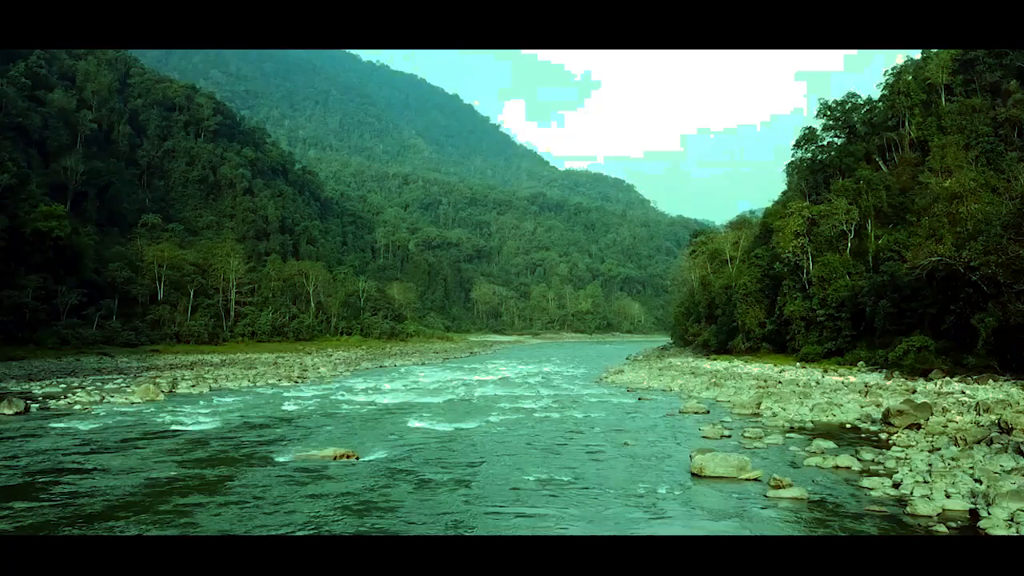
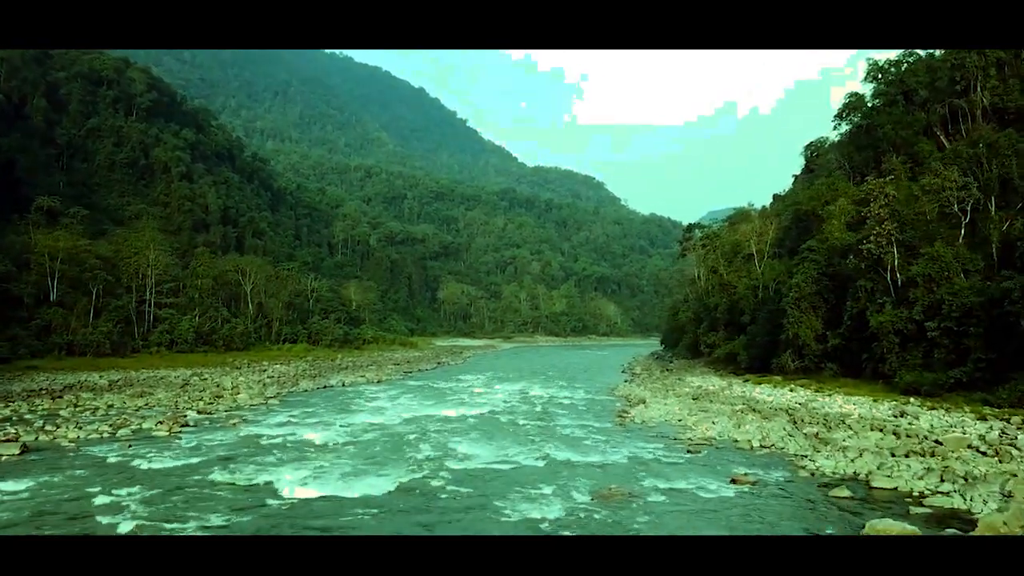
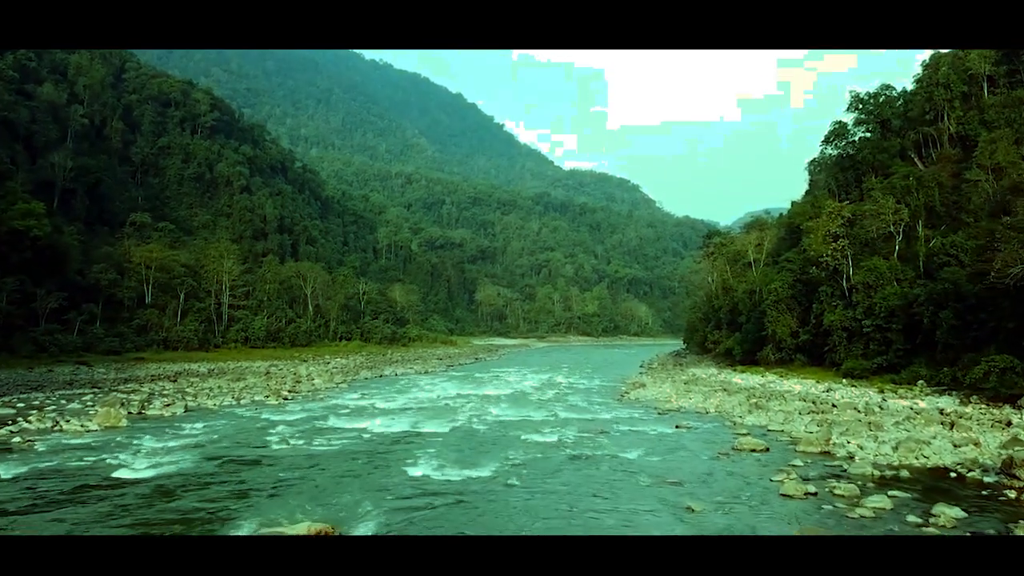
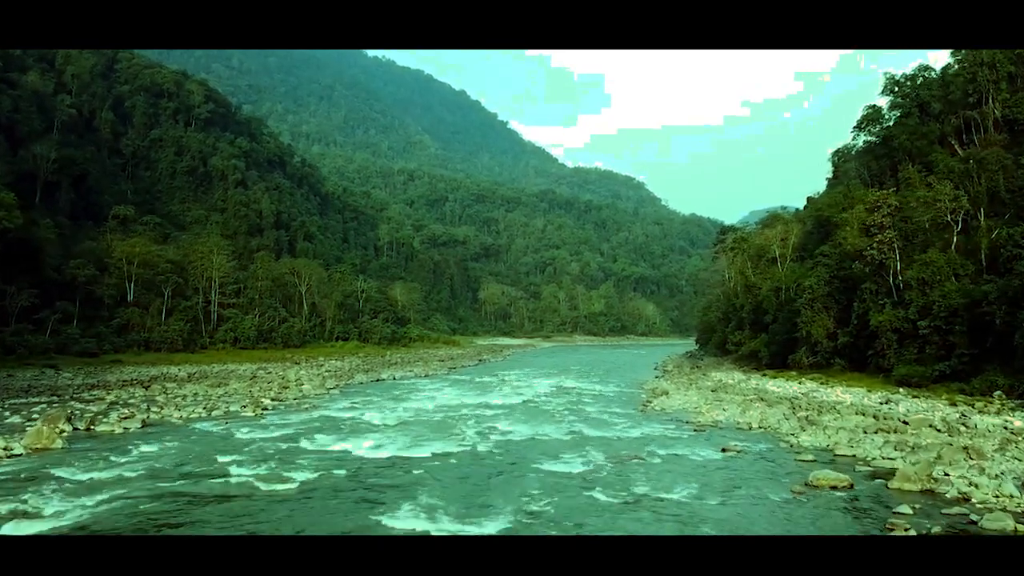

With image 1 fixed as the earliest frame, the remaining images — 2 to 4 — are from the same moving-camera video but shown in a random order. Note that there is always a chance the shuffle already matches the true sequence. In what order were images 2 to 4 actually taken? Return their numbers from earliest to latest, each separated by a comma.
3, 4, 2
